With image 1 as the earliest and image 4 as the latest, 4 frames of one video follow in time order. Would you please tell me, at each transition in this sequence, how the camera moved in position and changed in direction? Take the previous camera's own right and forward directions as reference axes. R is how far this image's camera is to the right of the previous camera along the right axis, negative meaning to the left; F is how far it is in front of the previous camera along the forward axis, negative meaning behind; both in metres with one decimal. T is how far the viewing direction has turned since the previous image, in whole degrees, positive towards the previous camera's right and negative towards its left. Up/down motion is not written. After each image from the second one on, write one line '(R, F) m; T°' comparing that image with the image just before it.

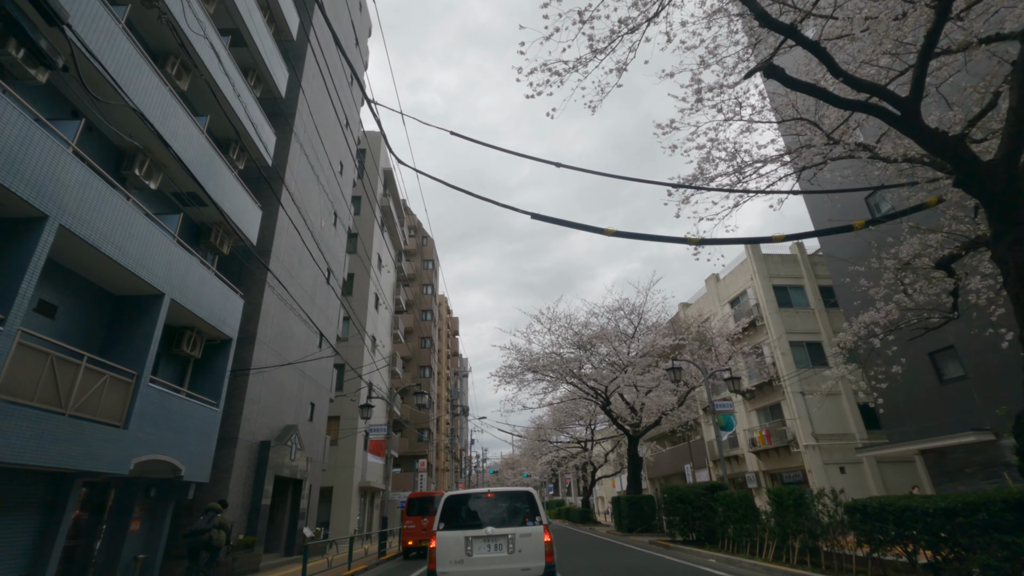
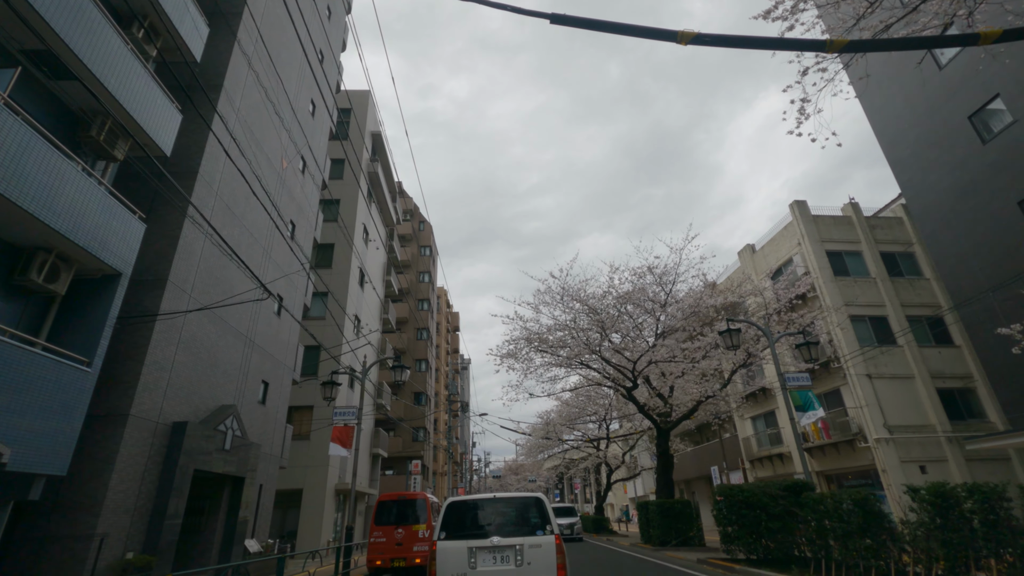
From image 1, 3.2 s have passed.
(0.0, +3.8) m; 0°
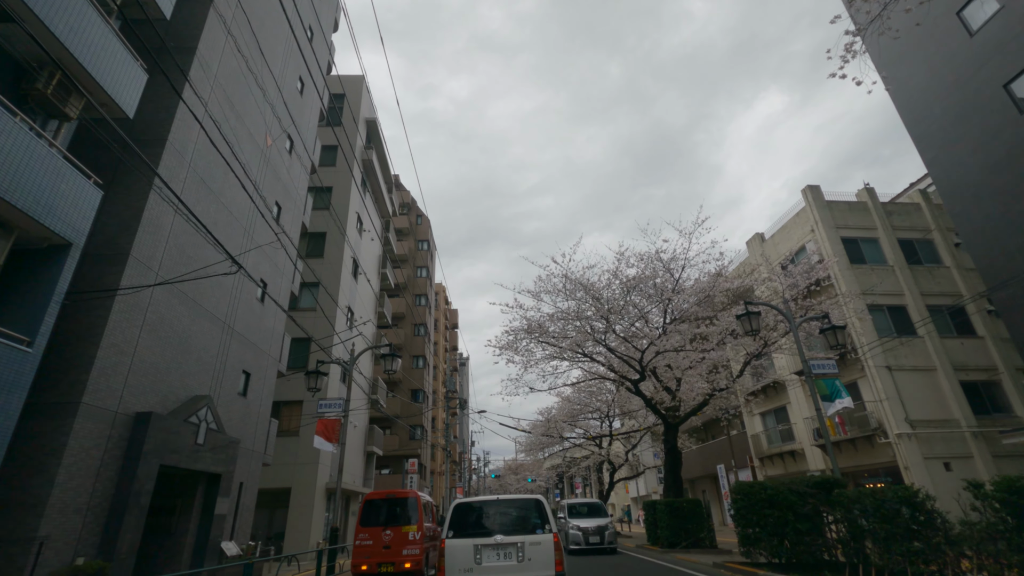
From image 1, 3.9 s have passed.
(0.0, +1.0) m; 0°
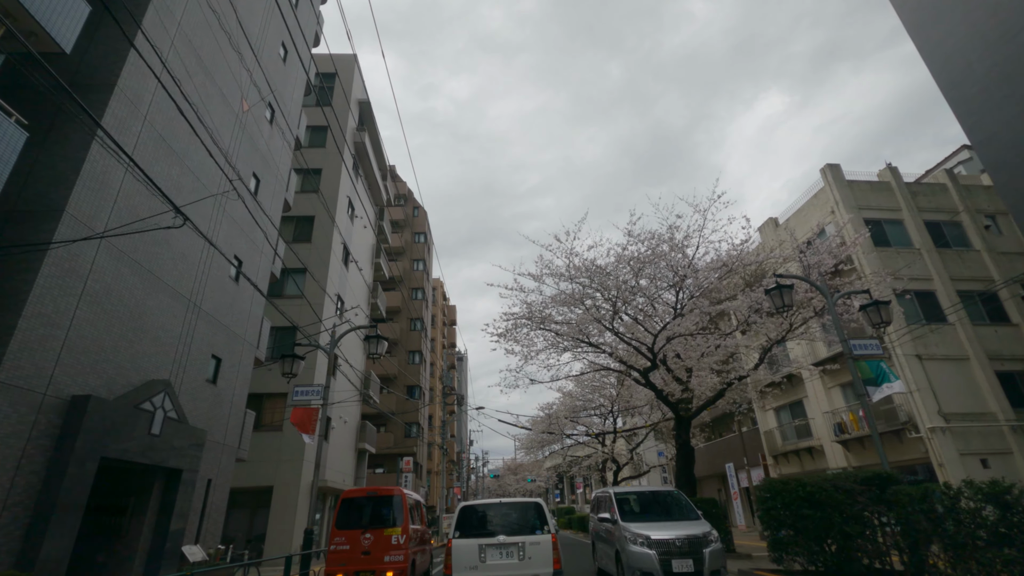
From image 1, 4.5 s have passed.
(0.0, +1.3) m; 0°
